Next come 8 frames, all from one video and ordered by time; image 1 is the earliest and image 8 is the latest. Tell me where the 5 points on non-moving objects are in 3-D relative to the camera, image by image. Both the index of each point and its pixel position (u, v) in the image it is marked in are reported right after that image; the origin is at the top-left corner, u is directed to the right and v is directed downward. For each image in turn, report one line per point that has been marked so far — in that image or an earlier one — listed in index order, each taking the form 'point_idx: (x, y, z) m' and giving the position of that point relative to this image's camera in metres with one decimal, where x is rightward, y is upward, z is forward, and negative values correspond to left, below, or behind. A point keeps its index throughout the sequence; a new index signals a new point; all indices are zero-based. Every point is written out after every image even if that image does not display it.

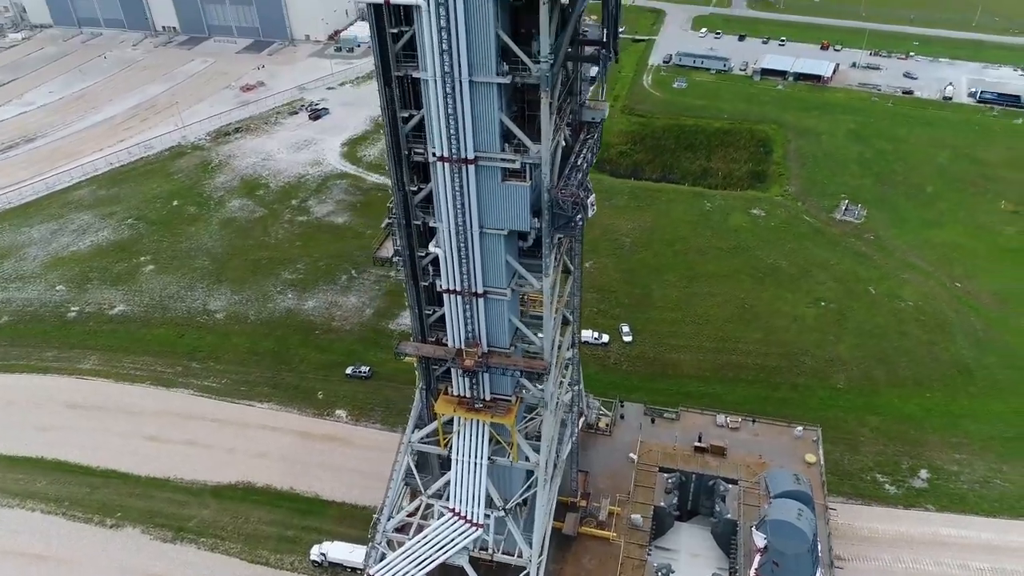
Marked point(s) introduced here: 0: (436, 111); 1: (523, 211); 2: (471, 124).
0: (-1.2, +2.9, +12.5) m
1: (+0.2, +1.3, +13.4) m
2: (-0.7, +2.7, +12.6) m
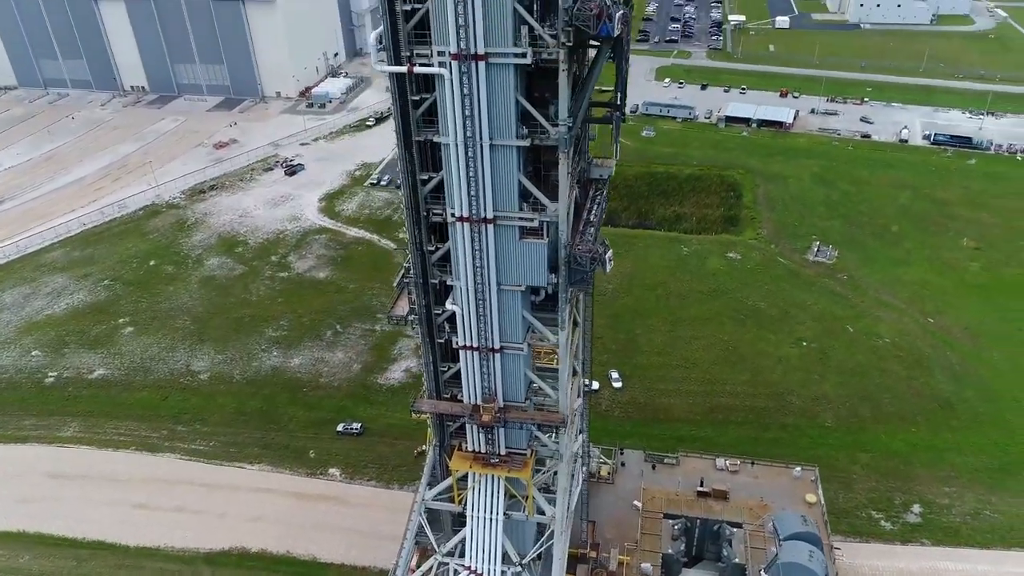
0: (-0.9, +1.9, +12.8) m
1: (+0.5, +0.4, +13.7) m
2: (-0.3, +1.7, +12.9) m
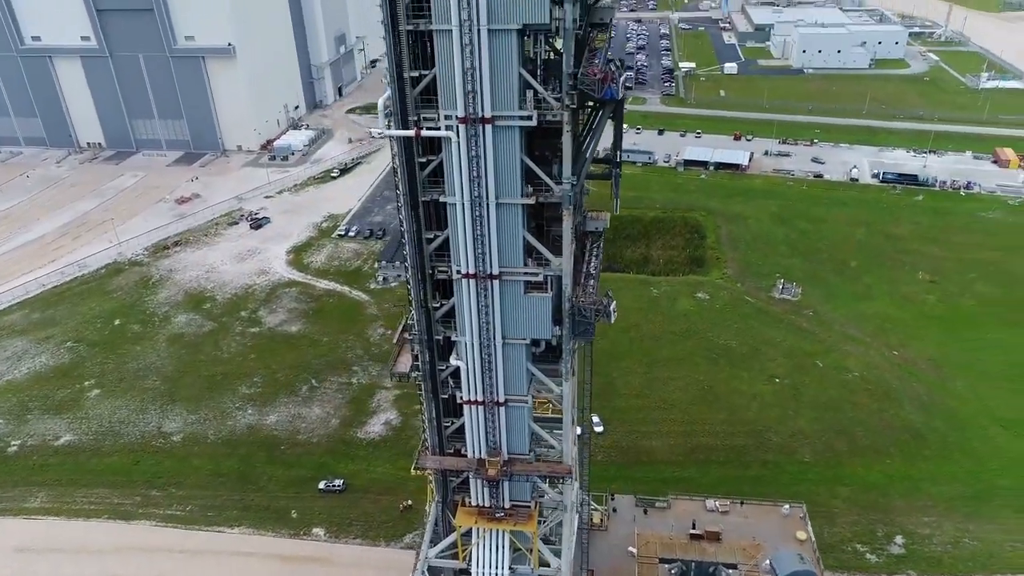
0: (-0.8, +1.0, +13.1) m
1: (+0.6, -0.6, +13.9) m
2: (-0.2, +0.8, +13.2) m
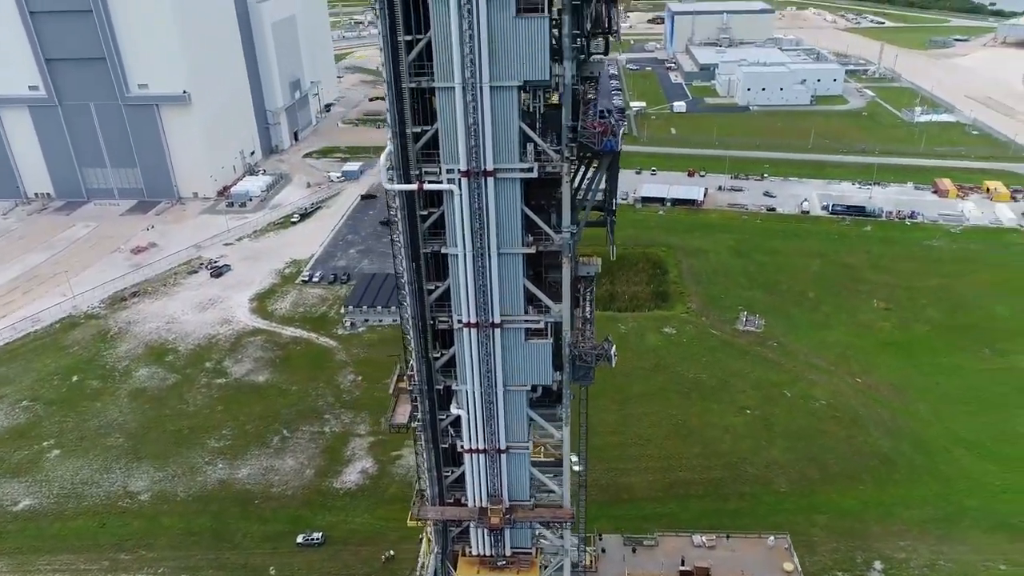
0: (-0.8, +0.1, +13.2) m
1: (+0.6, -1.5, +14.1) m
2: (-0.2, -0.1, +13.3) m
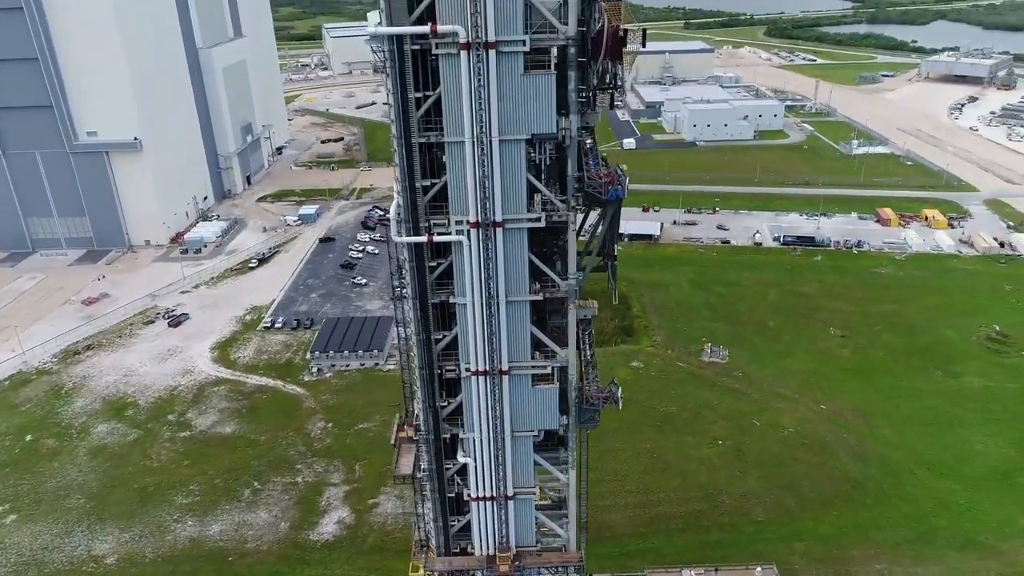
0: (-0.7, -0.8, +13.3) m
1: (+0.8, -2.3, +14.2) m
2: (-0.1, -0.9, +13.5) m
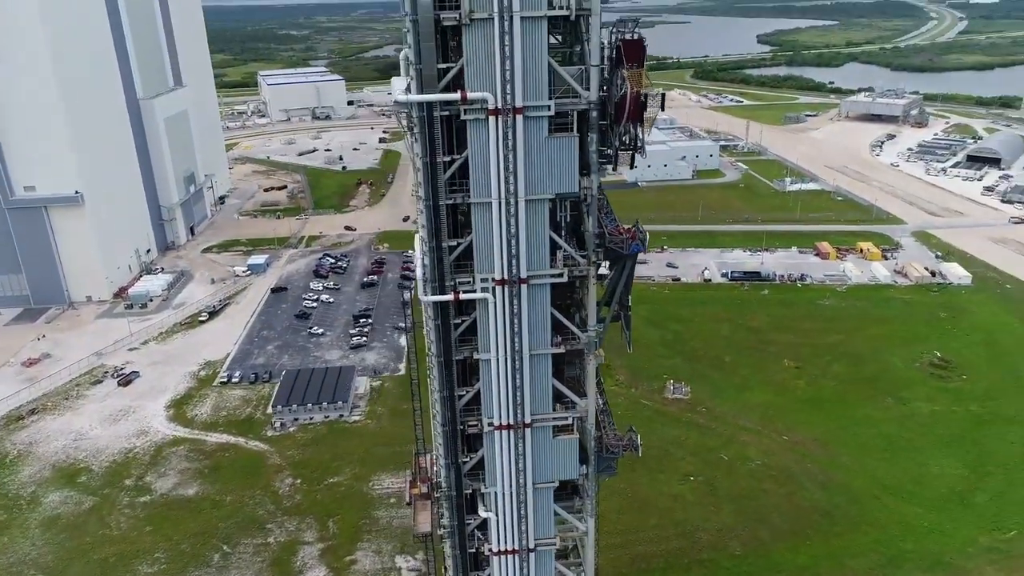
0: (-0.2, -1.7, +13.5) m
1: (+1.2, -3.3, +14.4) m
2: (+0.3, -1.9, +13.7) m
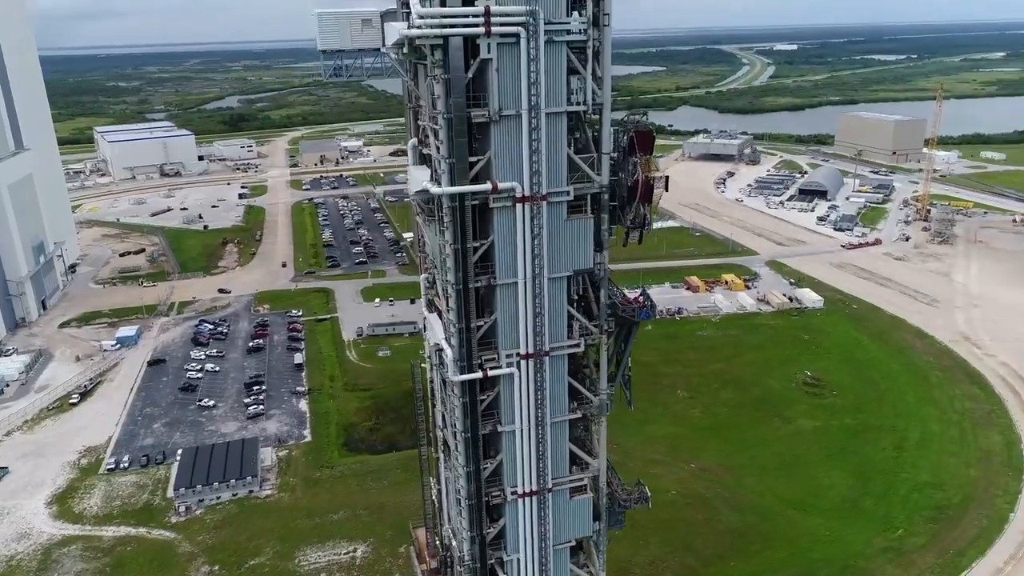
0: (+0.2, -3.1, +14.1) m
1: (+1.5, -4.6, +15.1) m
2: (+0.7, -3.2, +14.3) m
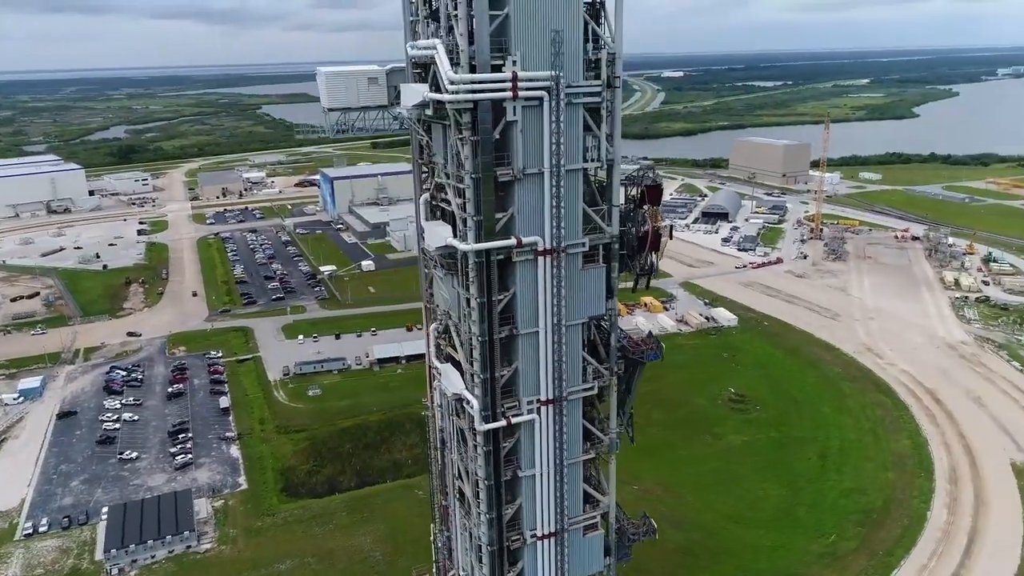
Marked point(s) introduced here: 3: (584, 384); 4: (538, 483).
0: (+0.6, -4.0, +14.4) m
1: (+1.8, -5.5, +15.6) m
2: (+1.1, -4.1, +14.8) m
3: (+1.3, -1.8, +14.3) m
4: (+0.5, -3.7, +14.3) m
